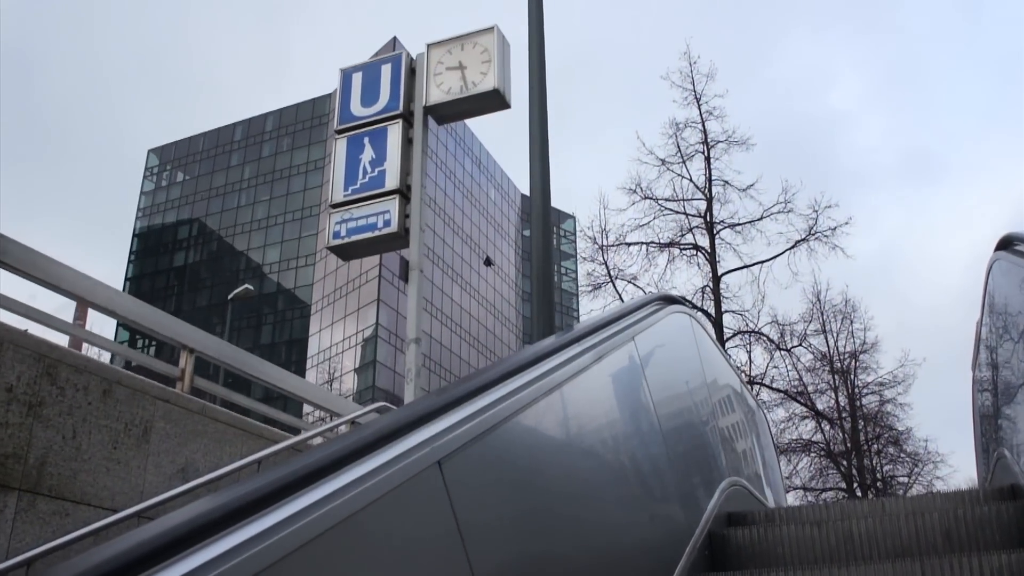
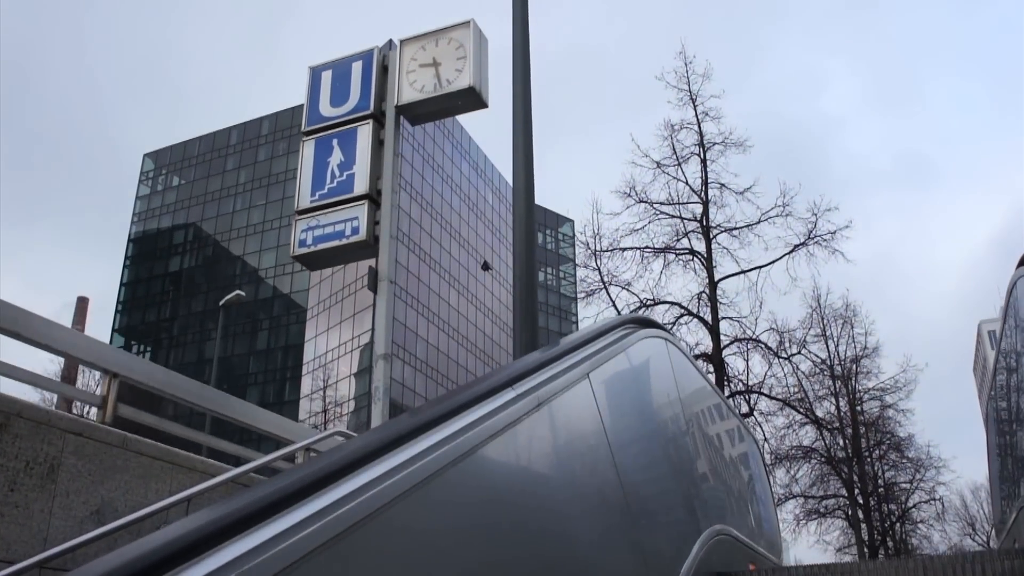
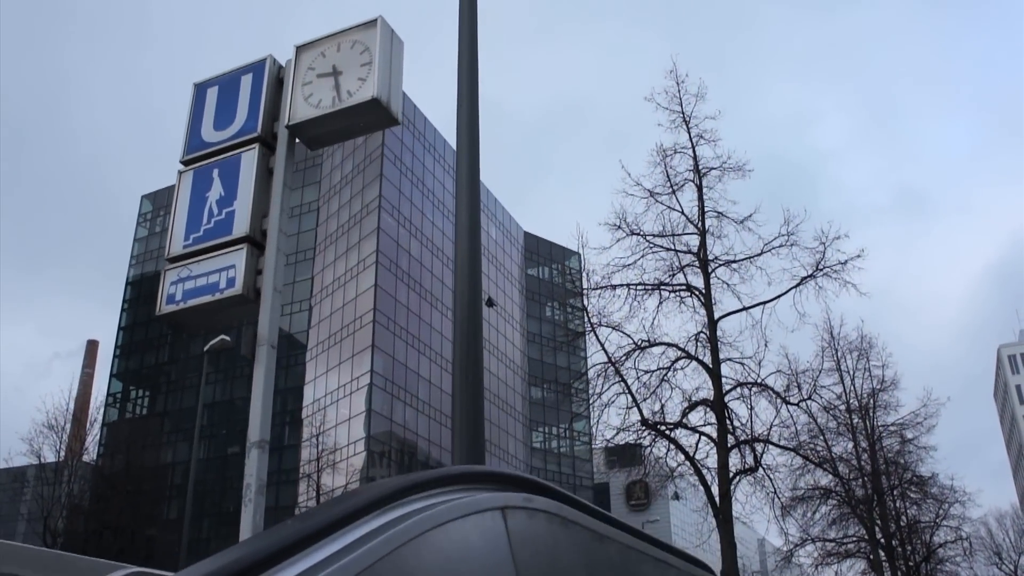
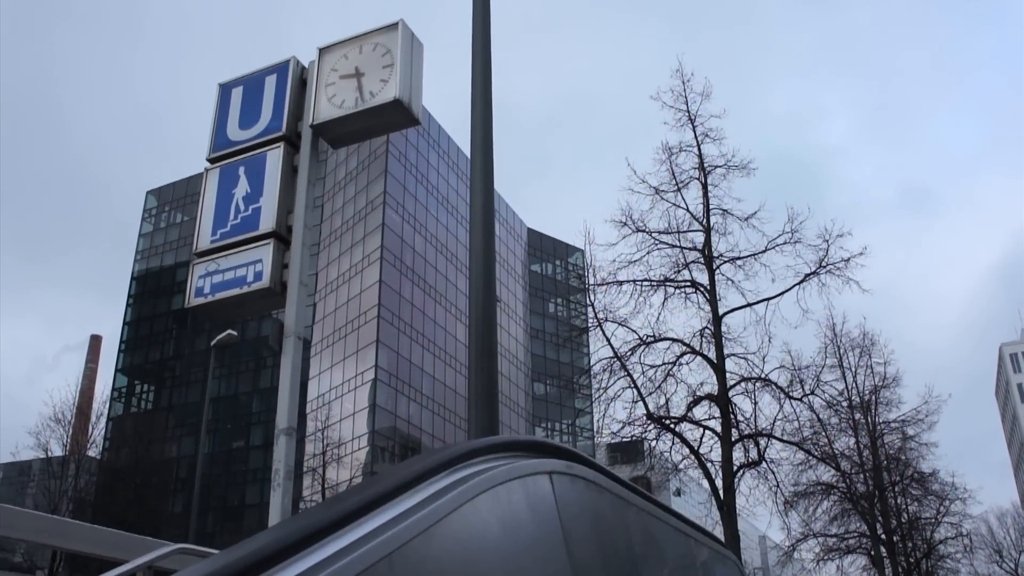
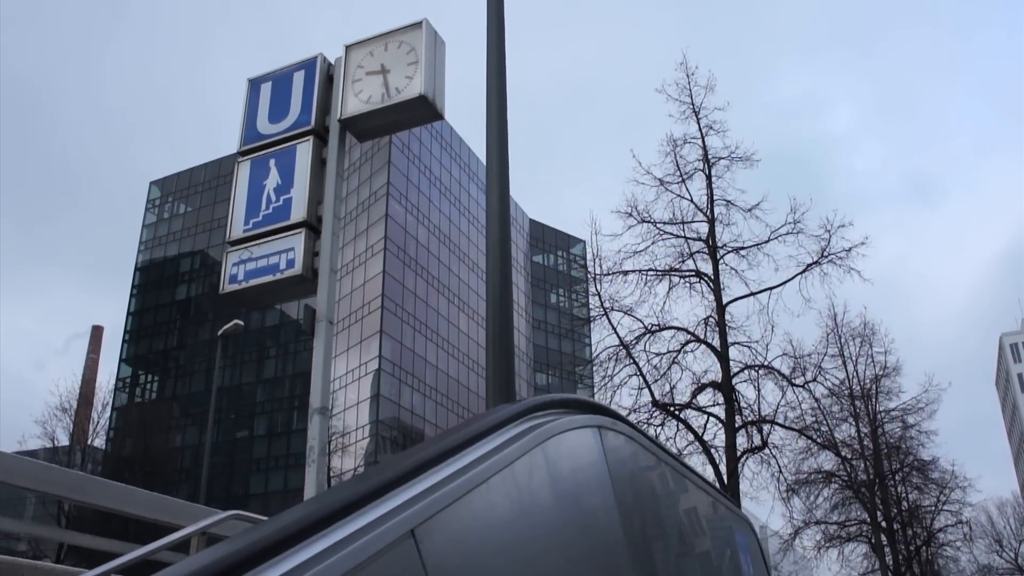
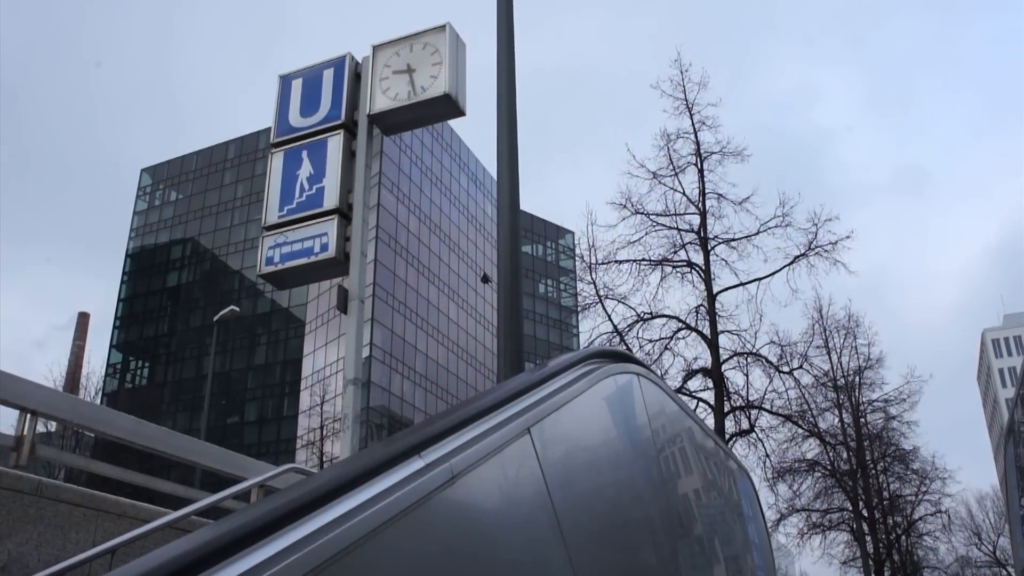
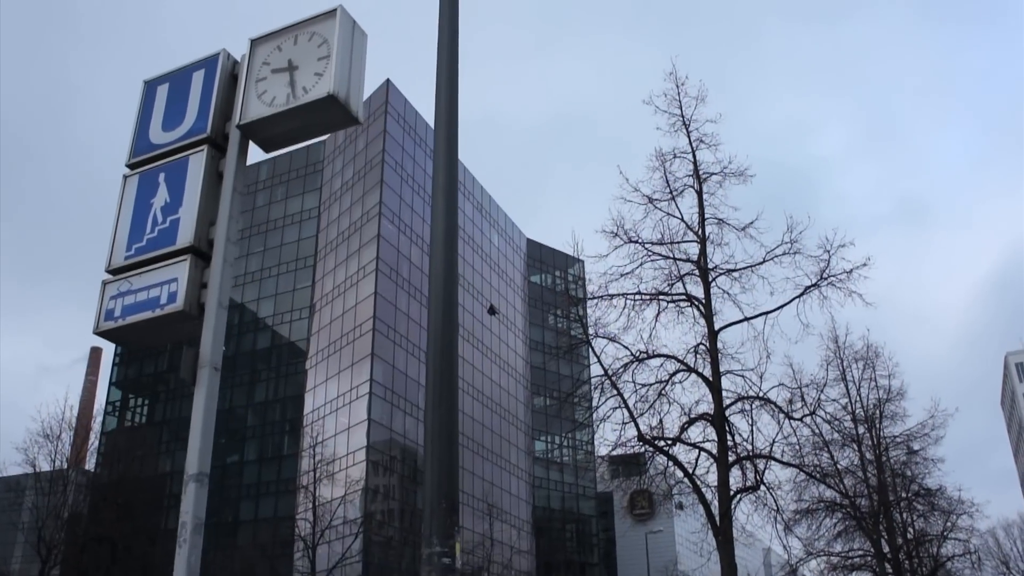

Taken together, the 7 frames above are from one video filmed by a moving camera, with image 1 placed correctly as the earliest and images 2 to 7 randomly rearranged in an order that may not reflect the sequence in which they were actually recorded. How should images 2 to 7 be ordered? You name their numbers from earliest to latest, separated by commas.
2, 6, 5, 4, 3, 7
